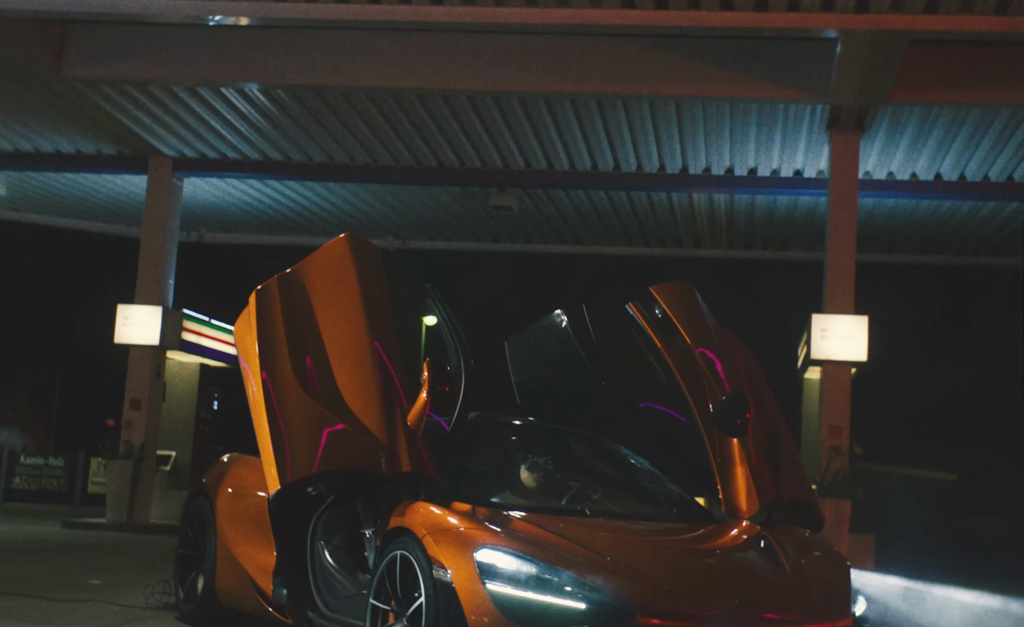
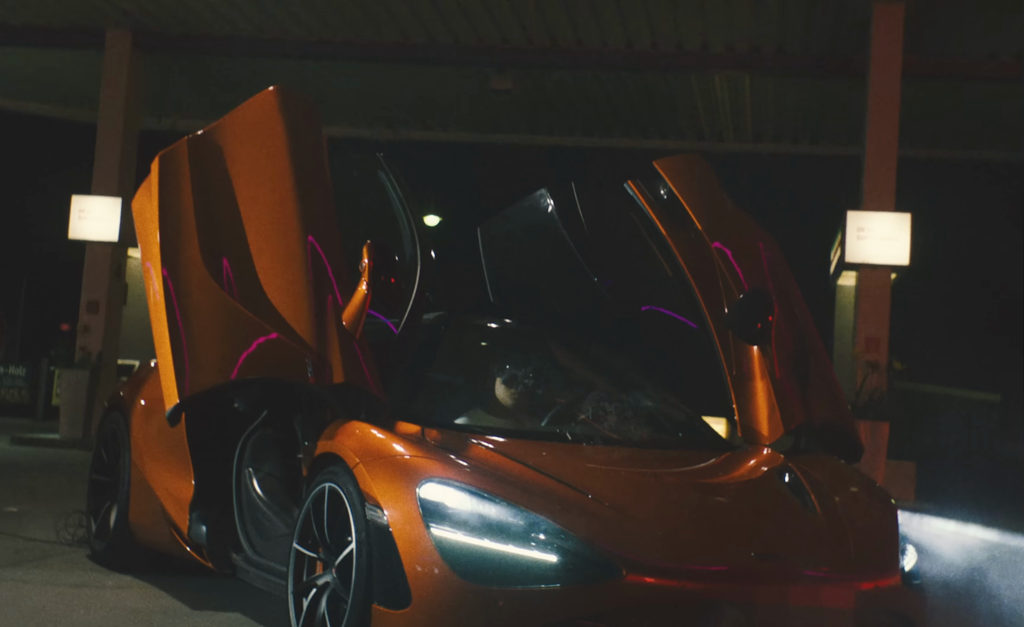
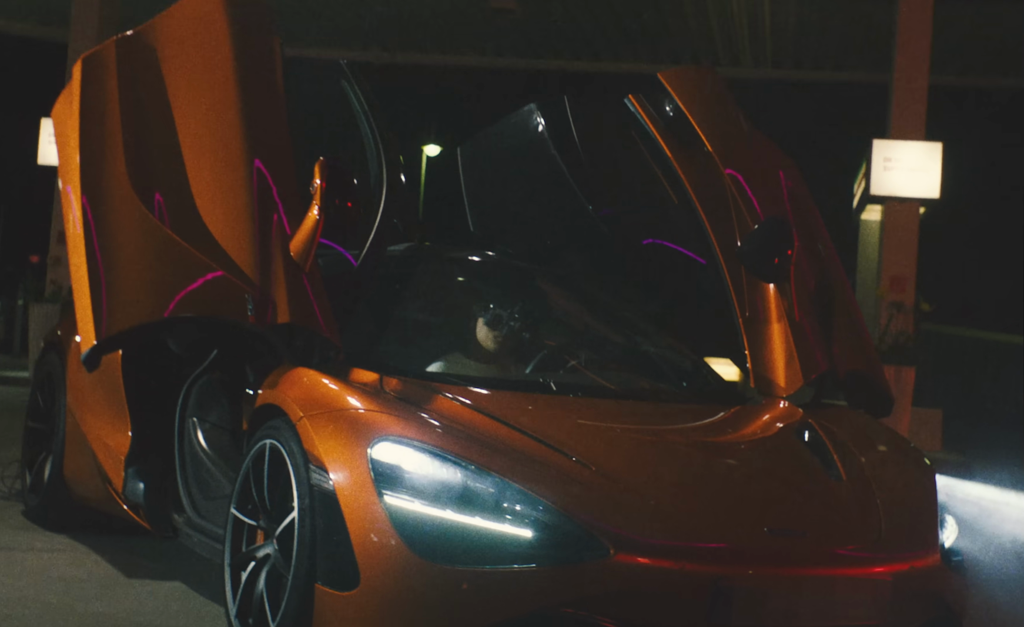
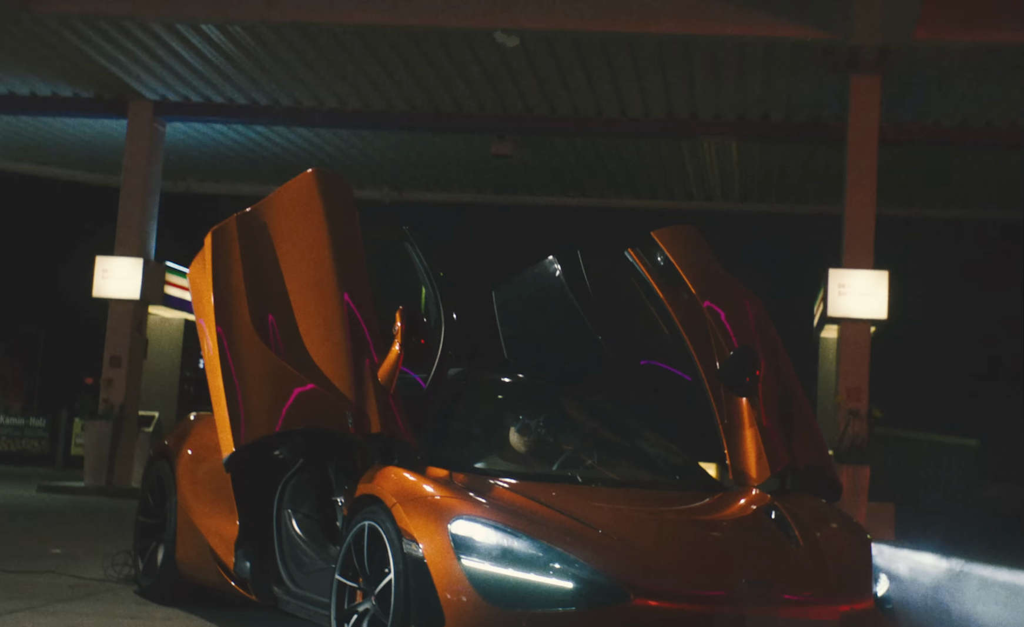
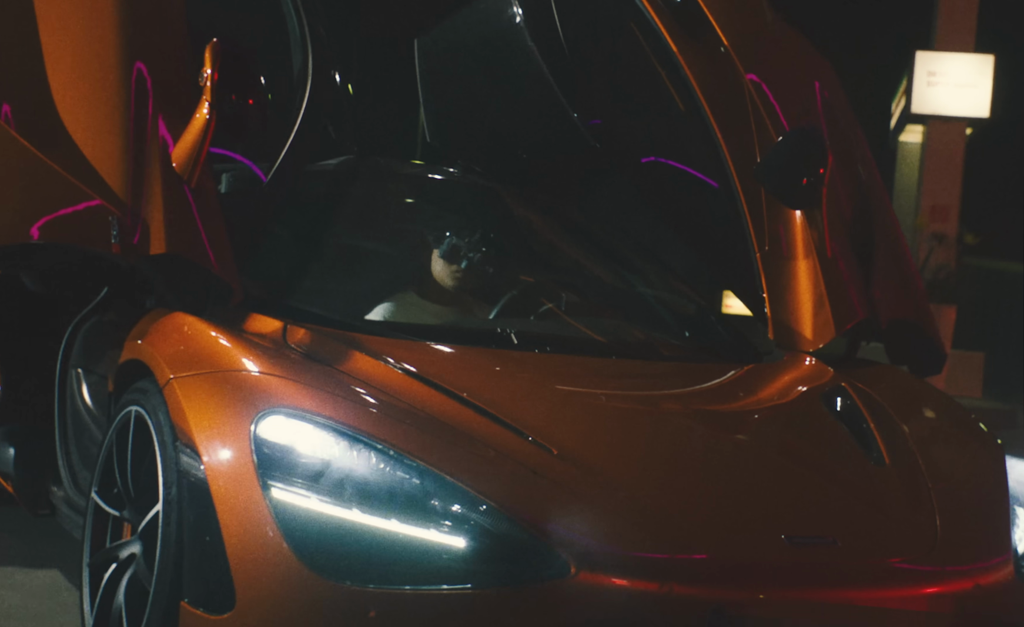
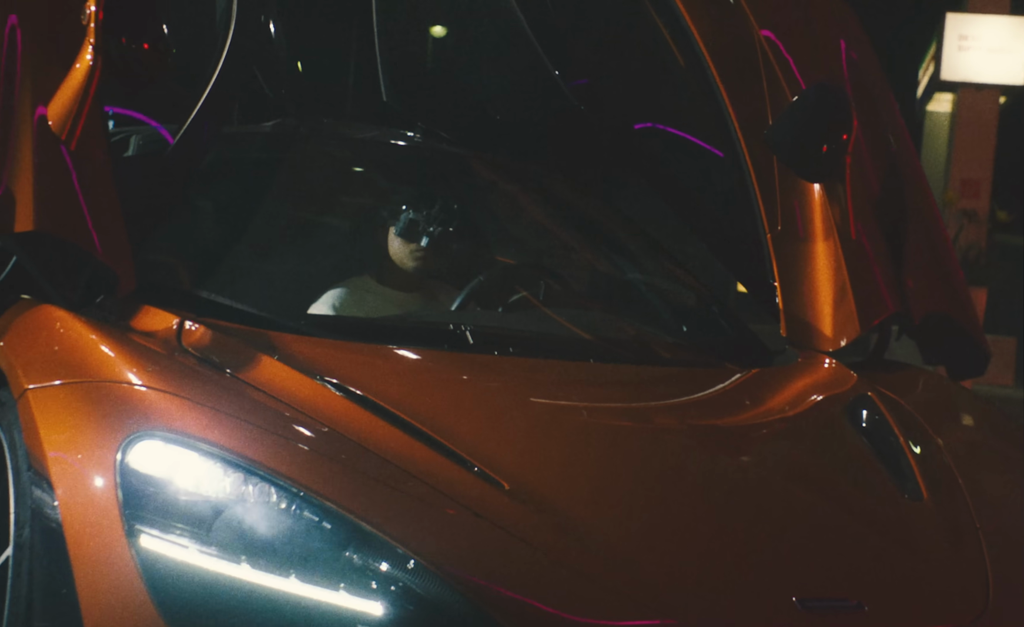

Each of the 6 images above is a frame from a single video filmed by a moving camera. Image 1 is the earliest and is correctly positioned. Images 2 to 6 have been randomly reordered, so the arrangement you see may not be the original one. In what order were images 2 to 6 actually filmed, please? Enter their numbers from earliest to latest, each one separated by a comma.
4, 2, 3, 5, 6
